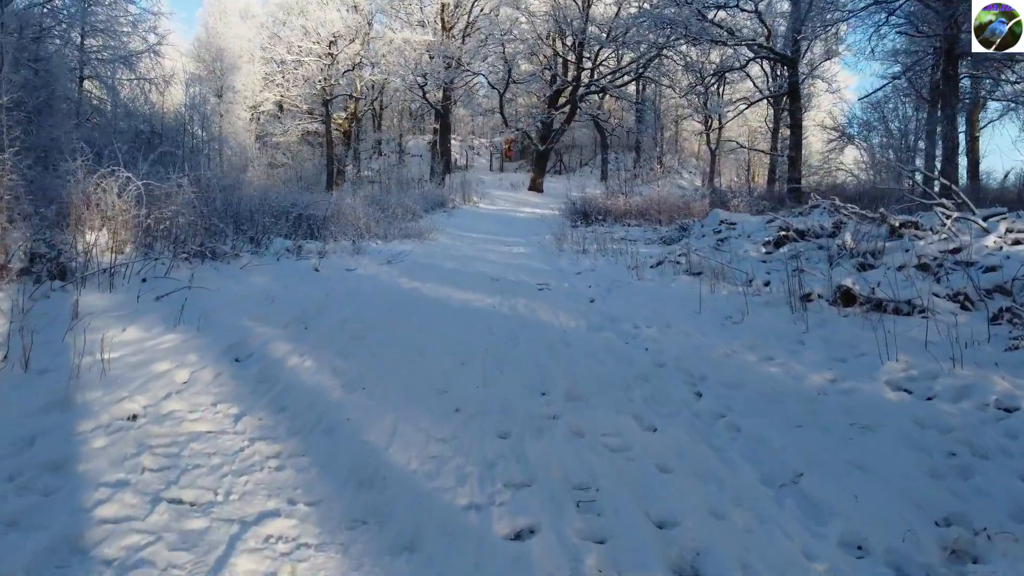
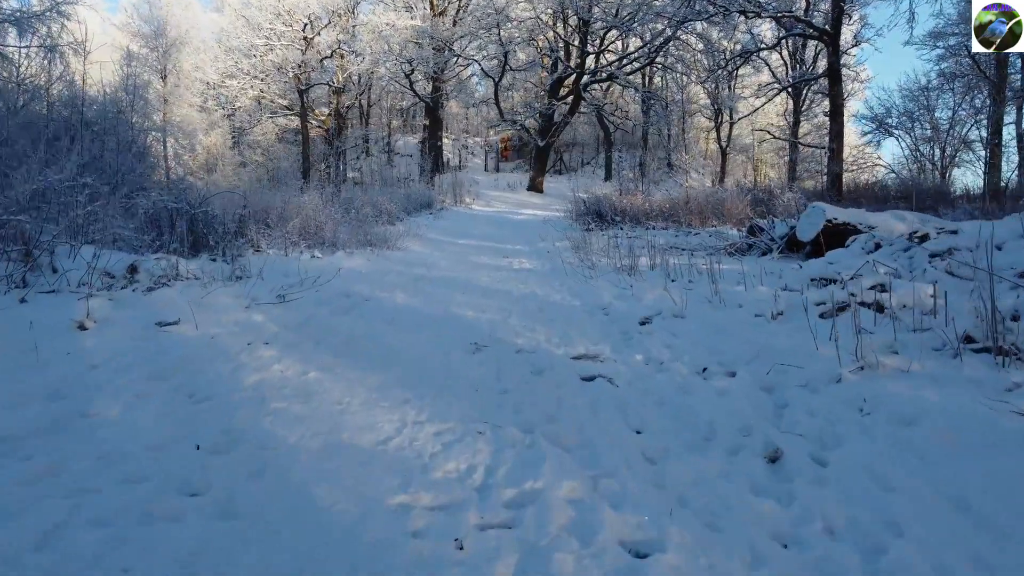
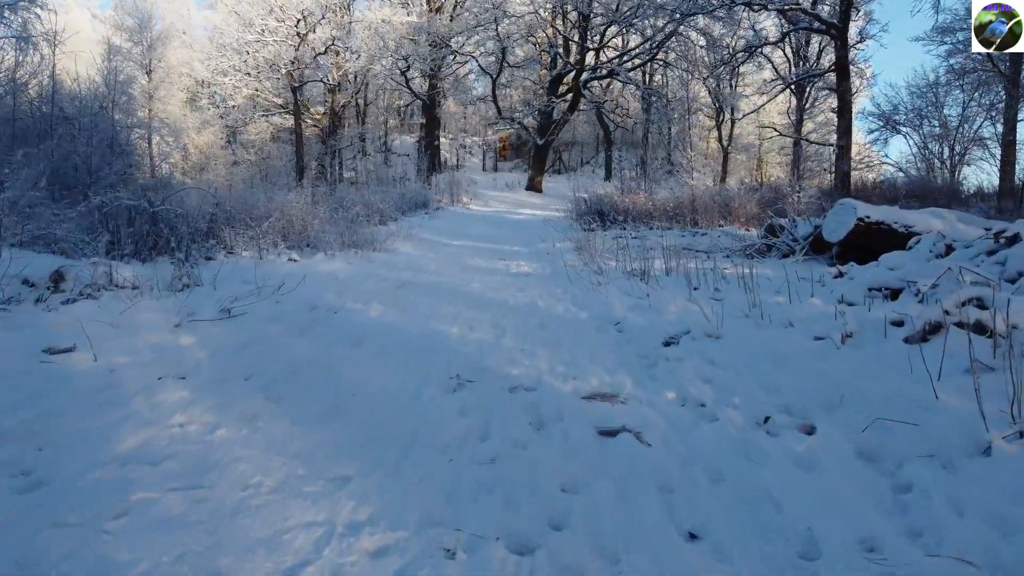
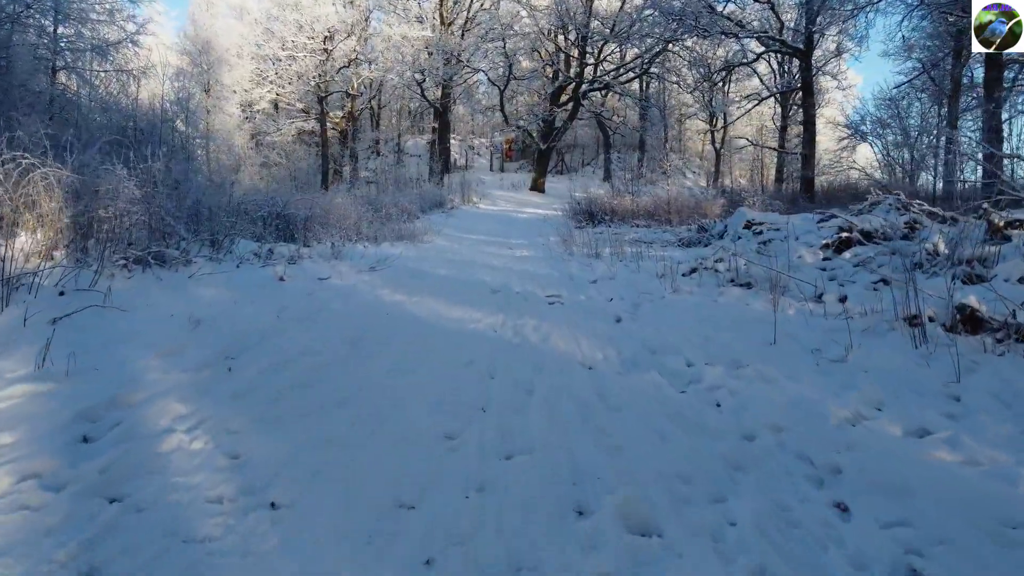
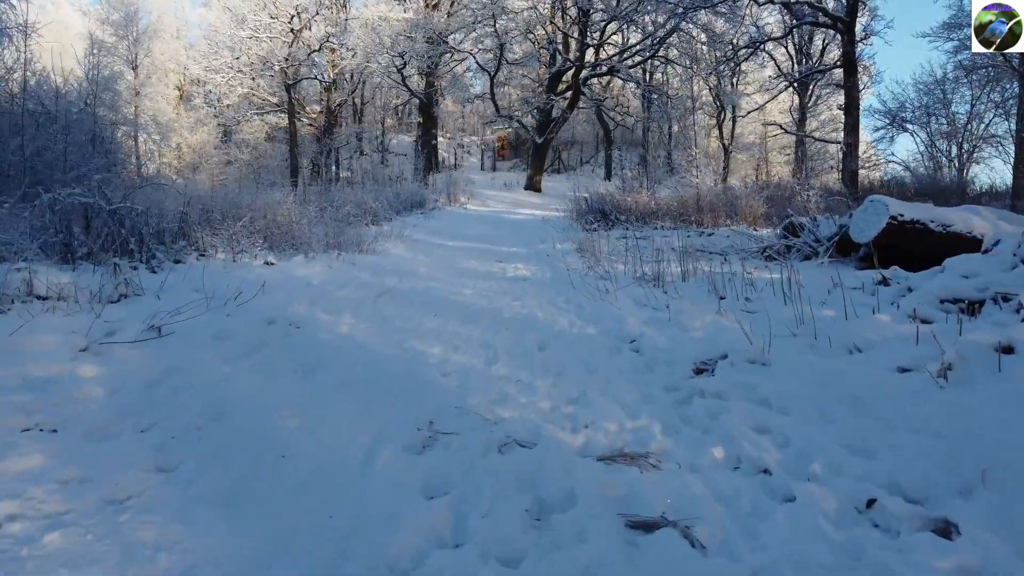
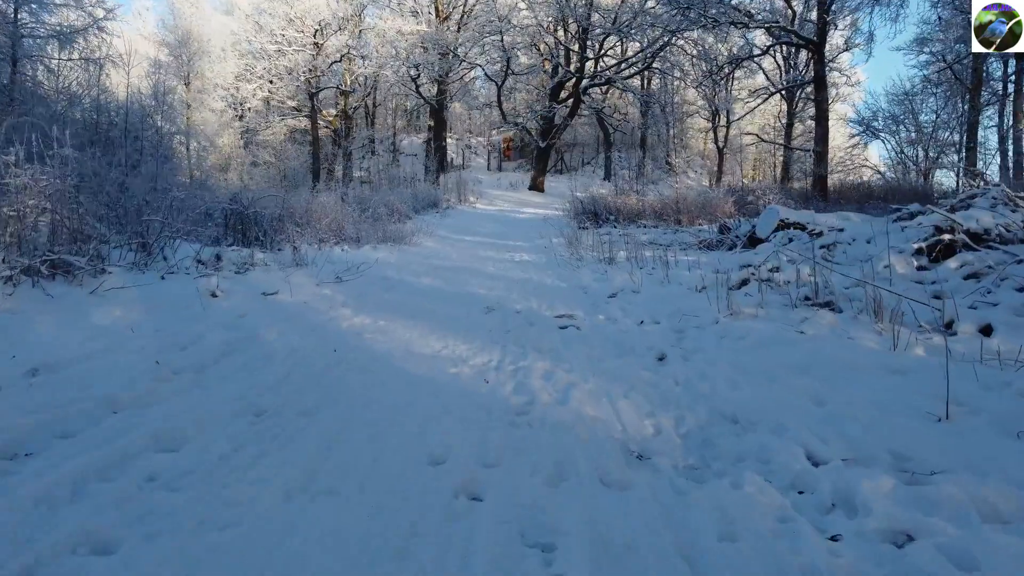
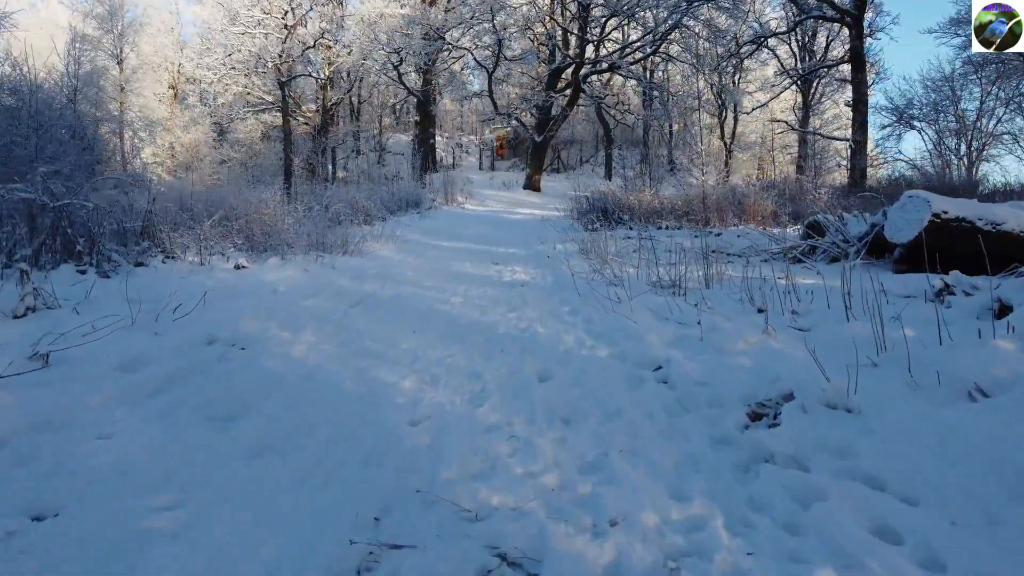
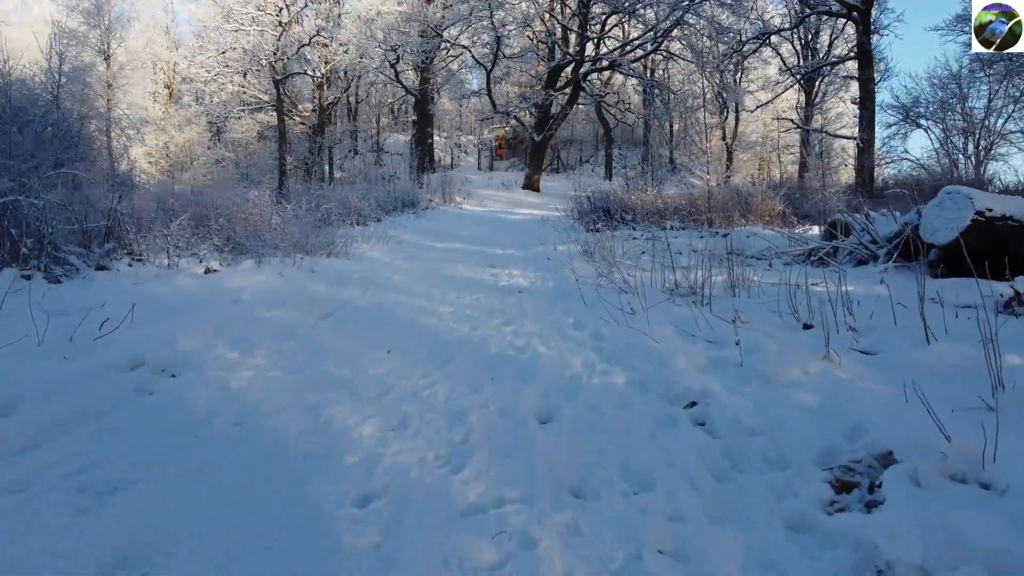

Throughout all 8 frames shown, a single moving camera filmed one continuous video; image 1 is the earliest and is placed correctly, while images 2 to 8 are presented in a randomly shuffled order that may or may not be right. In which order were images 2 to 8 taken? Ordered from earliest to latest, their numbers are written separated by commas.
4, 6, 2, 3, 5, 7, 8
